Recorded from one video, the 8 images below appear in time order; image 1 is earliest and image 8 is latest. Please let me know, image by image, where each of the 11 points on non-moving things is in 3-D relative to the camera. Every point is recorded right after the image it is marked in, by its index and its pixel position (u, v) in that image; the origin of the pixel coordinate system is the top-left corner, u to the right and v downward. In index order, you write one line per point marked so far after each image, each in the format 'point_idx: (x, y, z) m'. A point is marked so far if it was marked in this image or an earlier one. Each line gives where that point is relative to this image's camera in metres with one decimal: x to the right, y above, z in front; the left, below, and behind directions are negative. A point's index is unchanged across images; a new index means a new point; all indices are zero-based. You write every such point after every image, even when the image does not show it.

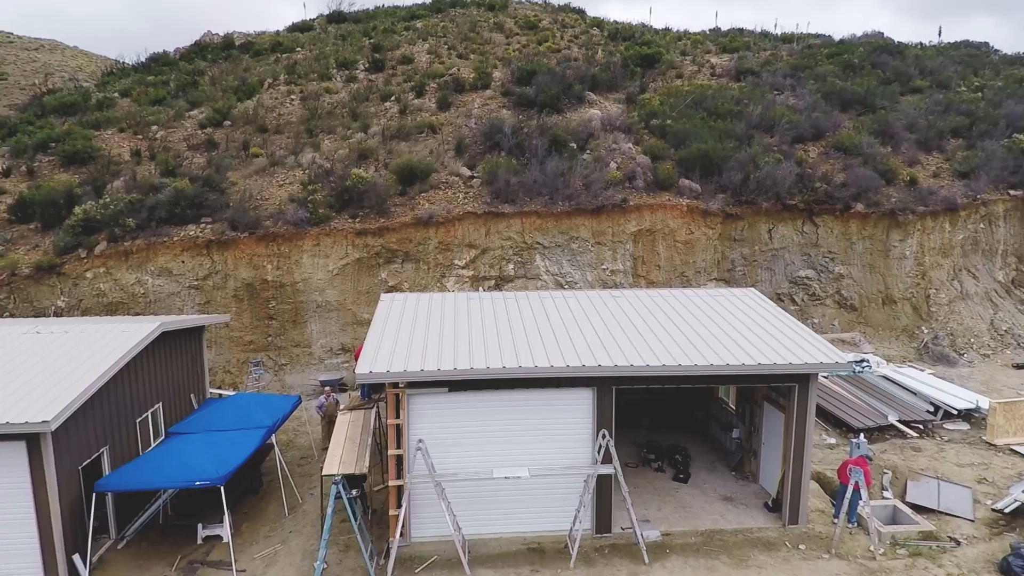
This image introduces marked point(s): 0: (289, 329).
0: (-4.9, -0.9, +13.3) m
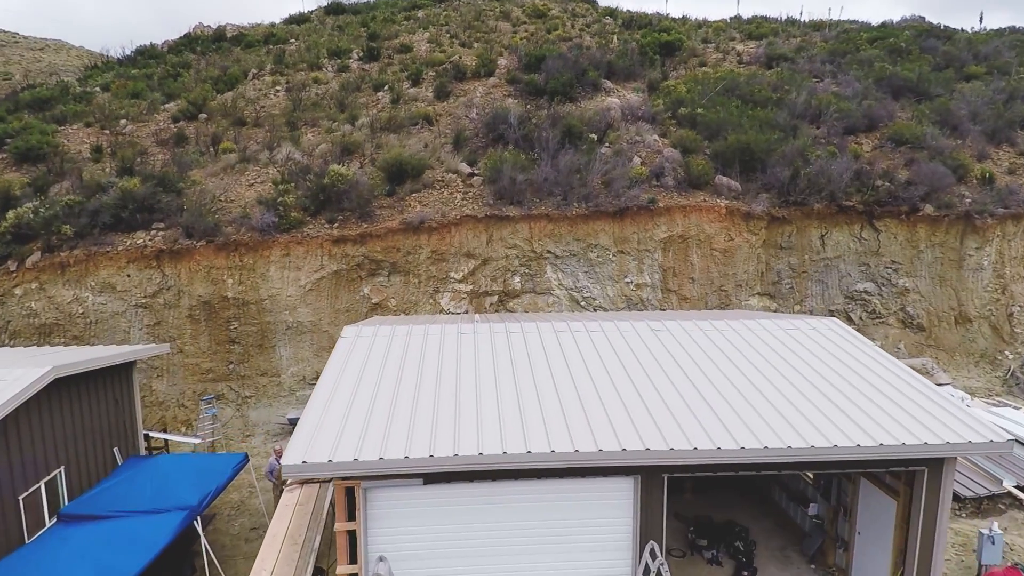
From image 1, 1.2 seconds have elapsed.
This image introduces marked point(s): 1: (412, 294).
0: (-4.7, -1.2, +11.2) m
1: (-1.9, -0.1, +11.3) m
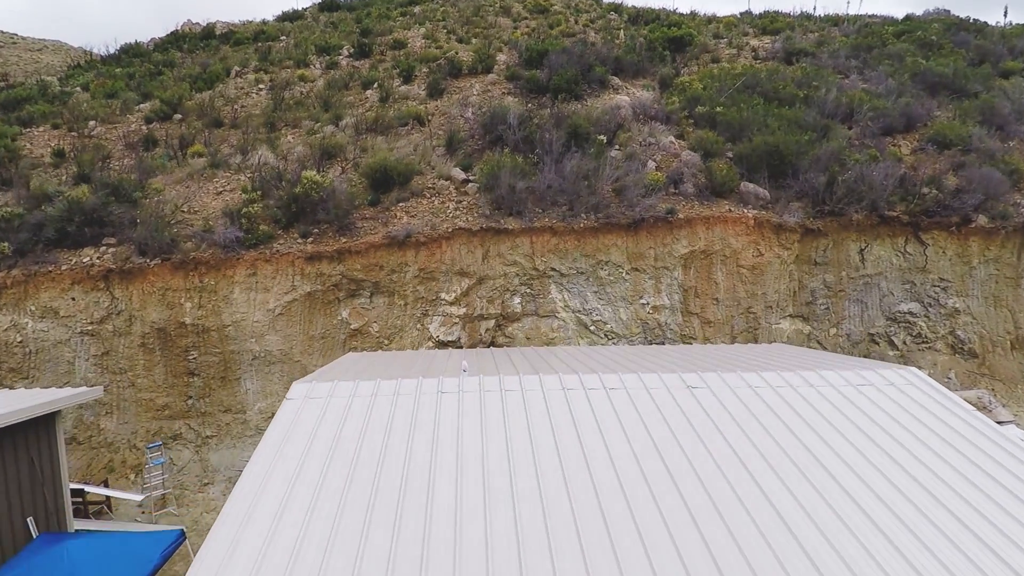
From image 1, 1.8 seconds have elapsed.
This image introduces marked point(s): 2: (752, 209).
0: (-4.8, -1.6, +9.8) m
1: (-1.9, -0.5, +9.9) m
2: (+4.2, +1.4, +10.7) m
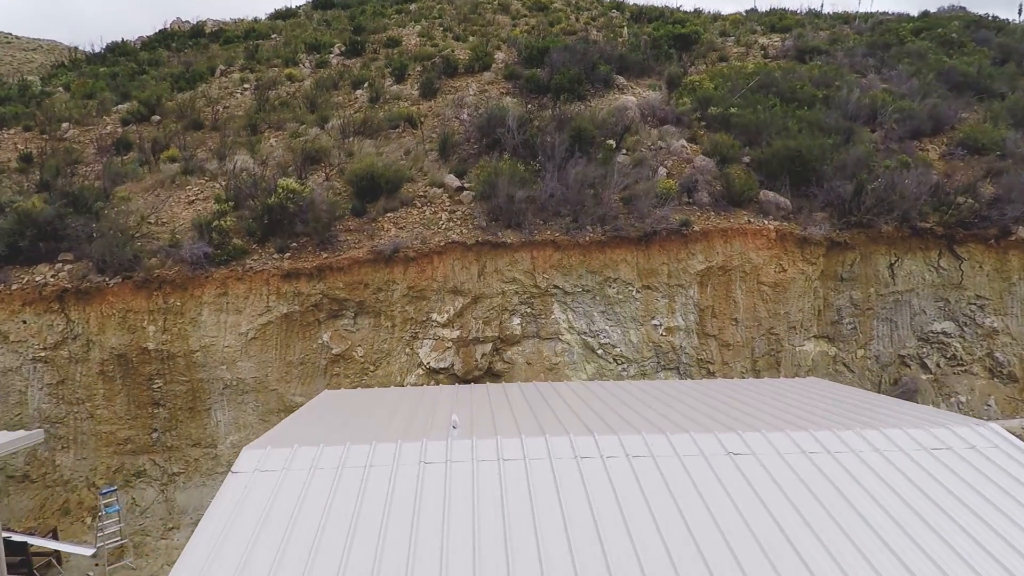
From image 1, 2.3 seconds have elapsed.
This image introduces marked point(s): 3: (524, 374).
0: (-4.8, -1.9, +8.9) m
1: (-1.9, -0.8, +9.0) m
2: (+4.2, +1.1, +9.7) m
3: (+0.2, -1.3, +8.9) m
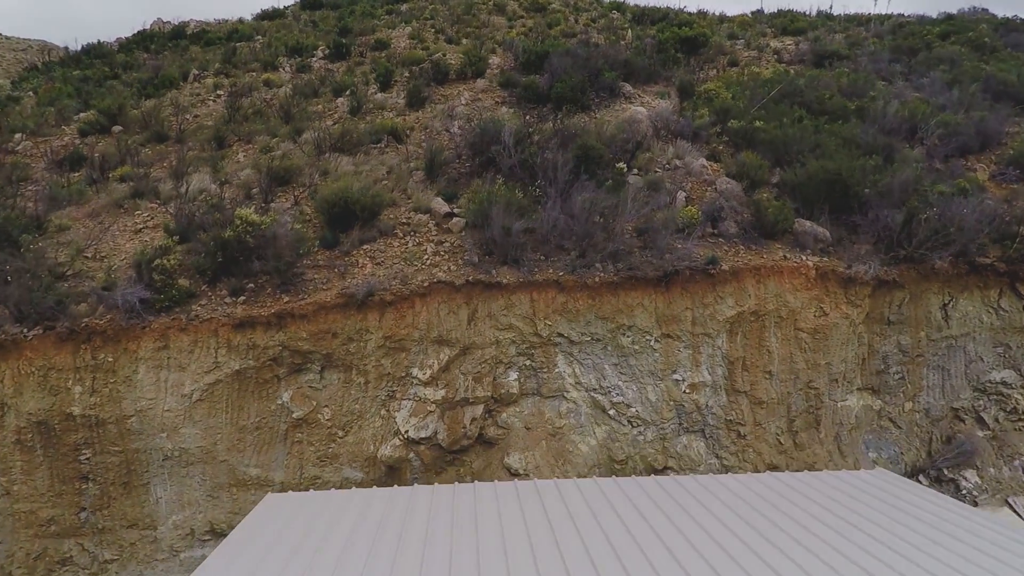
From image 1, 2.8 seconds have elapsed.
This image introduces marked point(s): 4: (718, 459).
0: (-4.8, -2.6, +7.5) m
1: (-2.0, -1.4, +7.6) m
2: (+4.1, +0.4, +8.4) m
3: (+0.1, -1.9, +7.5) m
4: (+2.6, -2.2, +7.8) m
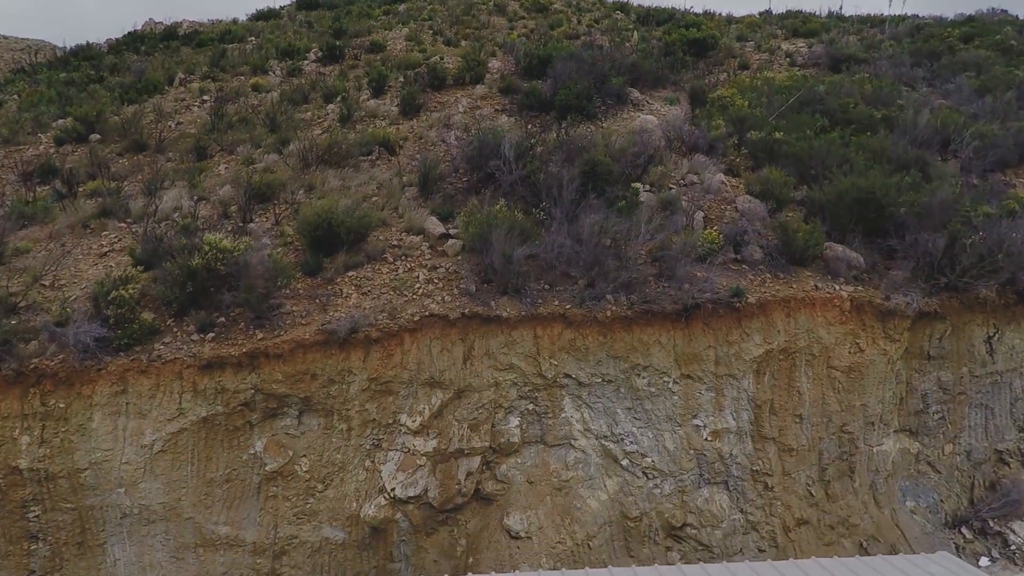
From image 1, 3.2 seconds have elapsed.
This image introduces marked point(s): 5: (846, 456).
0: (-4.8, -3.0, +6.6) m
1: (-1.9, -1.8, +6.8) m
2: (+4.1, 0.0, +7.6) m
3: (+0.1, -2.3, +6.7) m
4: (+2.7, -2.6, +7.0) m
5: (+4.1, -2.1, +7.4) m
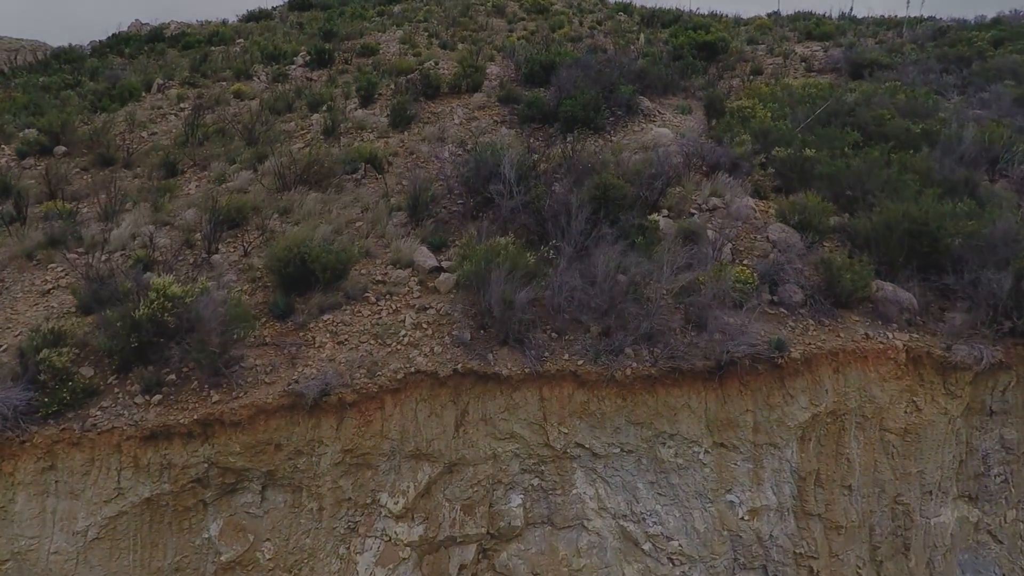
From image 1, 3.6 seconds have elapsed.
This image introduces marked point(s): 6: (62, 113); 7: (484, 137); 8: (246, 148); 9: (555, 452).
0: (-4.8, -3.5, +5.6) m
1: (-1.9, -2.3, +5.7) m
2: (+4.1, -0.5, +6.5) m
3: (+0.1, -2.8, +5.7) m
4: (+2.7, -3.1, +6.0) m
5: (+4.1, -2.6, +6.4) m
6: (-10.3, +4.0, +13.9) m
7: (-0.5, +2.6, +10.3) m
8: (-4.7, +2.5, +10.8) m
9: (+0.4, -1.6, +5.9) m
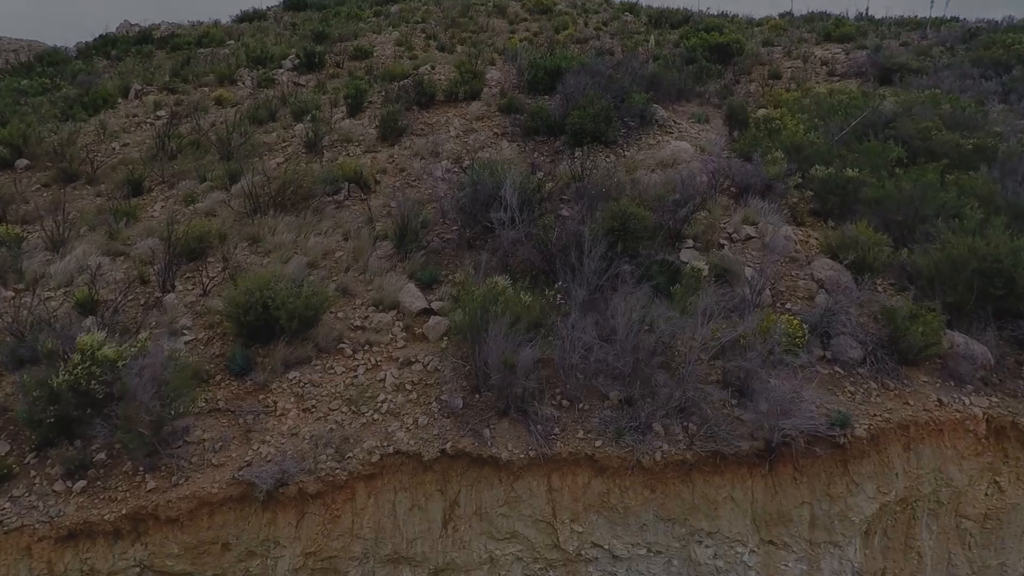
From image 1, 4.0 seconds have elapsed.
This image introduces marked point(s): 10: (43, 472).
0: (-4.8, -4.0, +4.6) m
1: (-1.9, -2.8, +4.7) m
2: (+4.1, -1.0, +5.5) m
3: (+0.2, -3.3, +4.6) m
4: (+2.7, -3.6, +4.9) m
5: (+4.1, -3.1, +5.3) m
6: (-10.2, +3.5, +12.9) m
7: (-0.4, +2.1, +9.2) m
8: (-4.7, +2.0, +9.8) m
9: (+0.4, -2.0, +4.8) m
10: (-3.7, -1.4, +4.8) m
